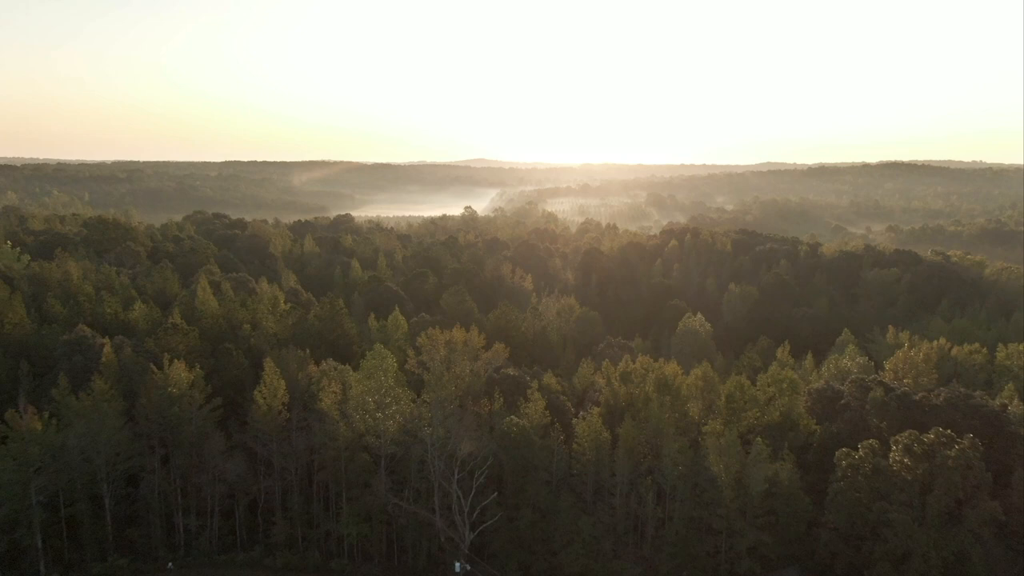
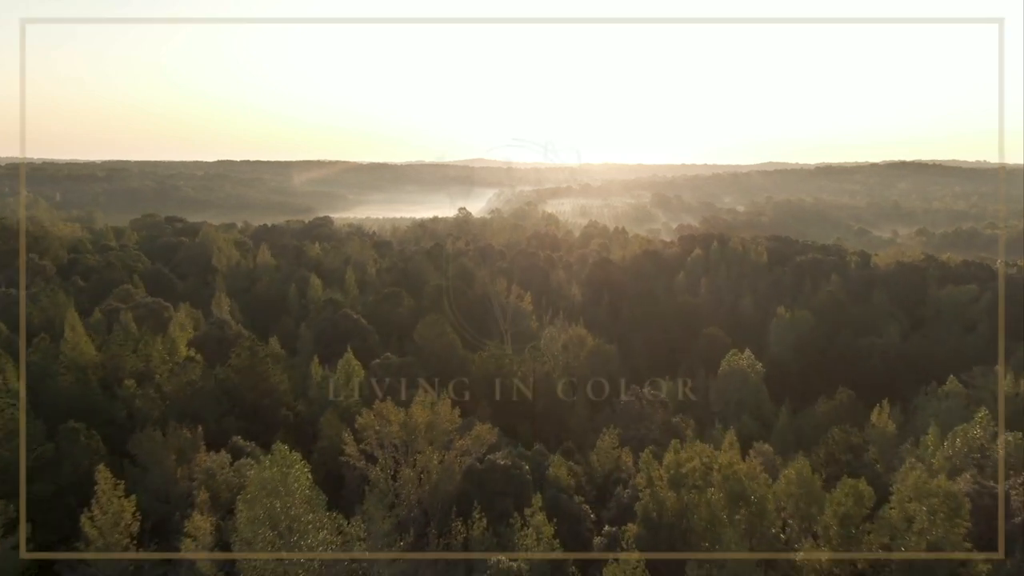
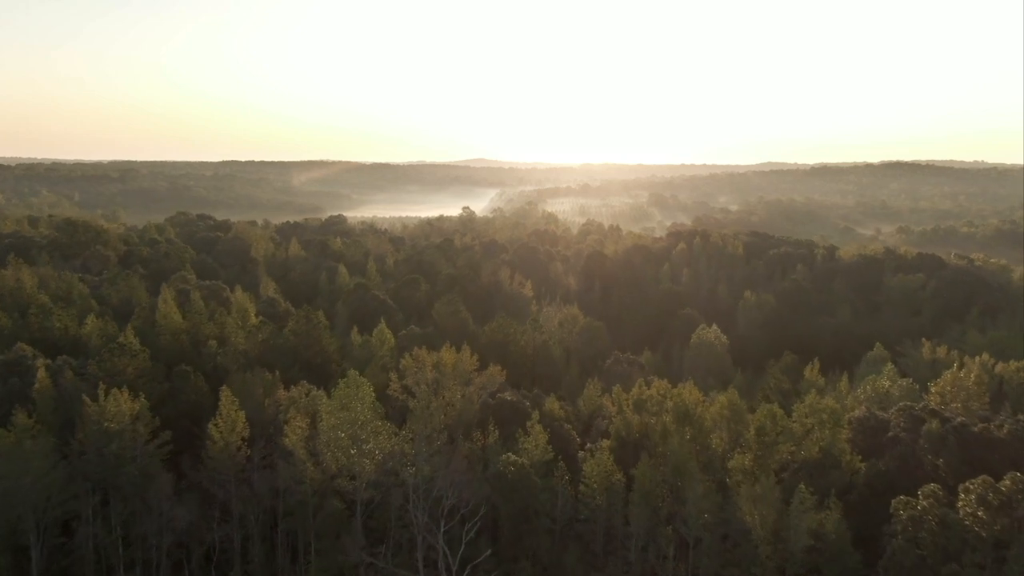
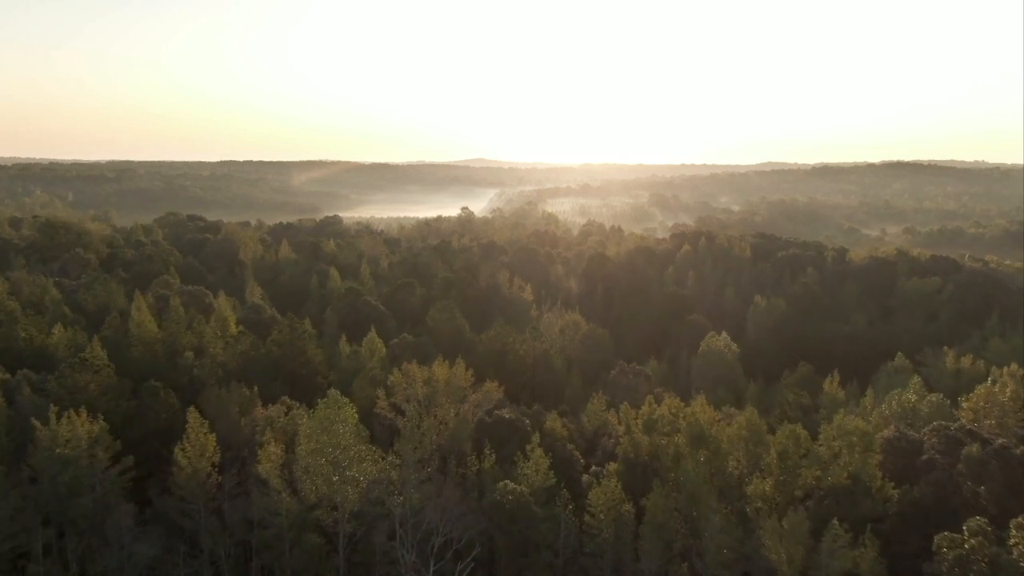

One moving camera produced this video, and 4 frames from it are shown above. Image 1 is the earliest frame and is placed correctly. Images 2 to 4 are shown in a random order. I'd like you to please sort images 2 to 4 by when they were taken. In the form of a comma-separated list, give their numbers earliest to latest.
3, 4, 2
